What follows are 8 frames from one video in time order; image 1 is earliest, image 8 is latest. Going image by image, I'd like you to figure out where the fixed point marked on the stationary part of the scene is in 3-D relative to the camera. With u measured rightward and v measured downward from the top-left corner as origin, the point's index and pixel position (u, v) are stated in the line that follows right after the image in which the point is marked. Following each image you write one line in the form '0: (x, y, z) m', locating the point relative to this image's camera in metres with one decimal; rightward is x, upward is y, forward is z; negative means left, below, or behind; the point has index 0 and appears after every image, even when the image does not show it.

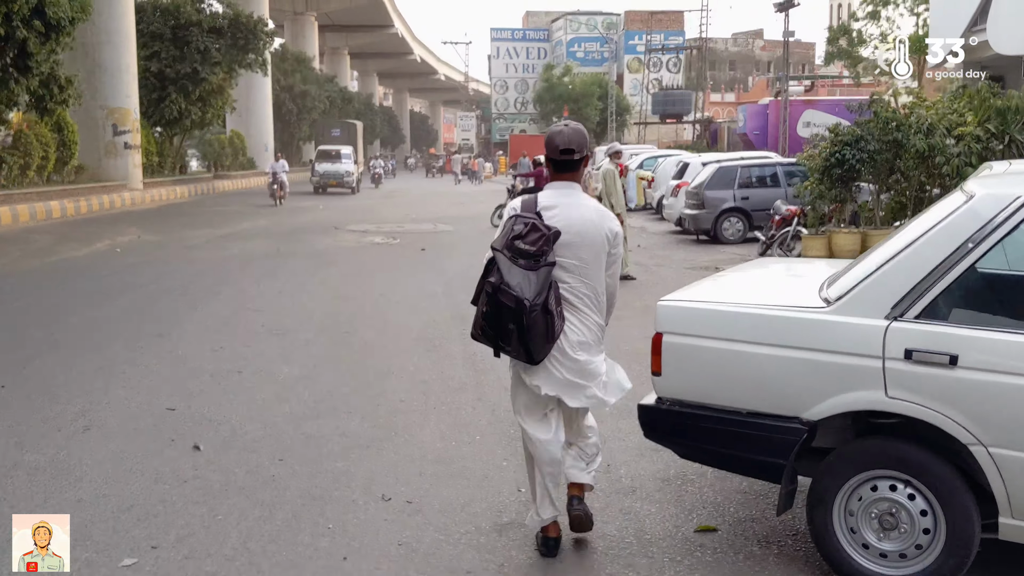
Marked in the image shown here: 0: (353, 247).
0: (-2.8, +0.8, +16.2) m
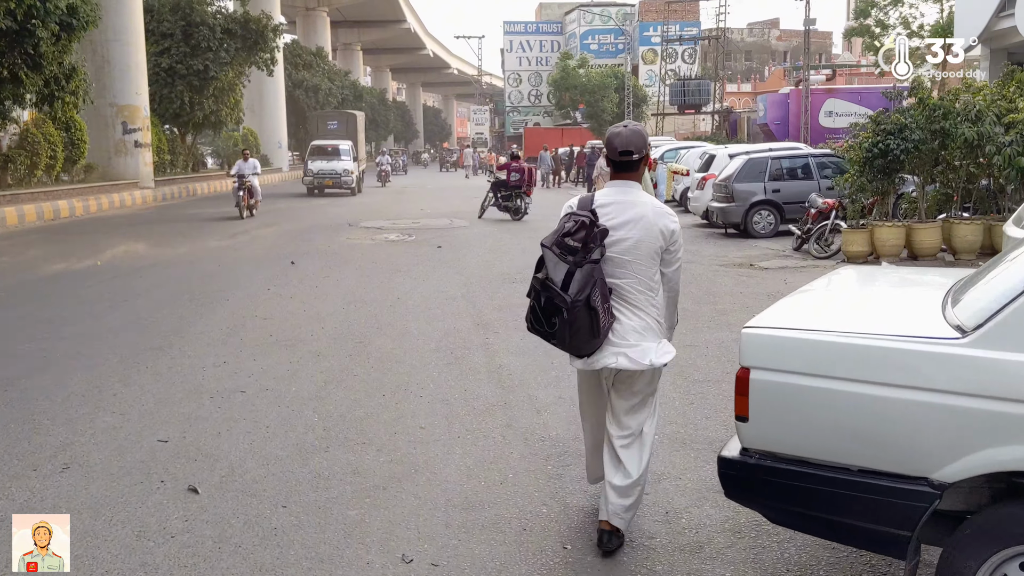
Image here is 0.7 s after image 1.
0: (-2.4, +0.7, +15.6) m
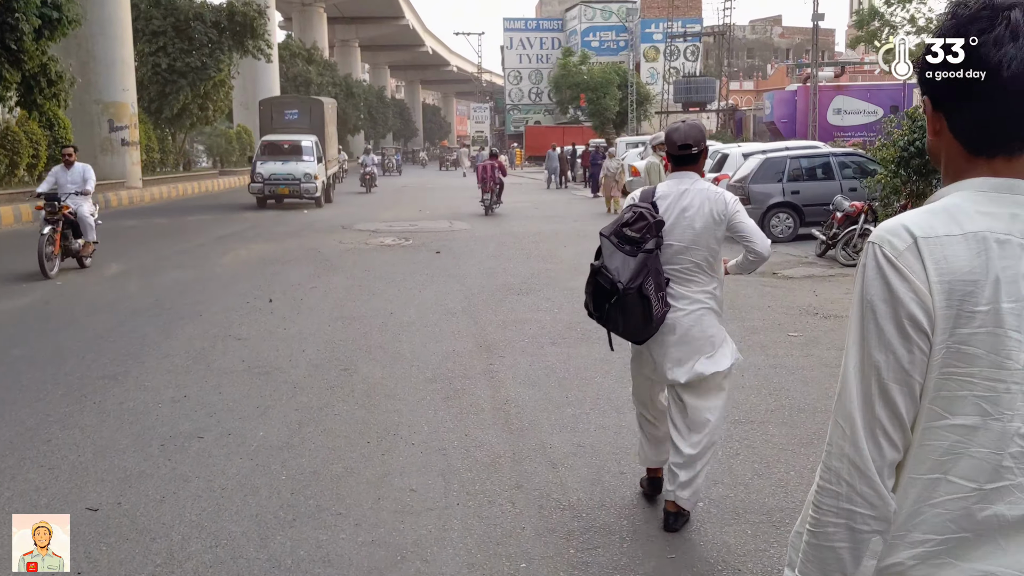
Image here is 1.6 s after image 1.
0: (-2.4, +0.6, +14.6) m
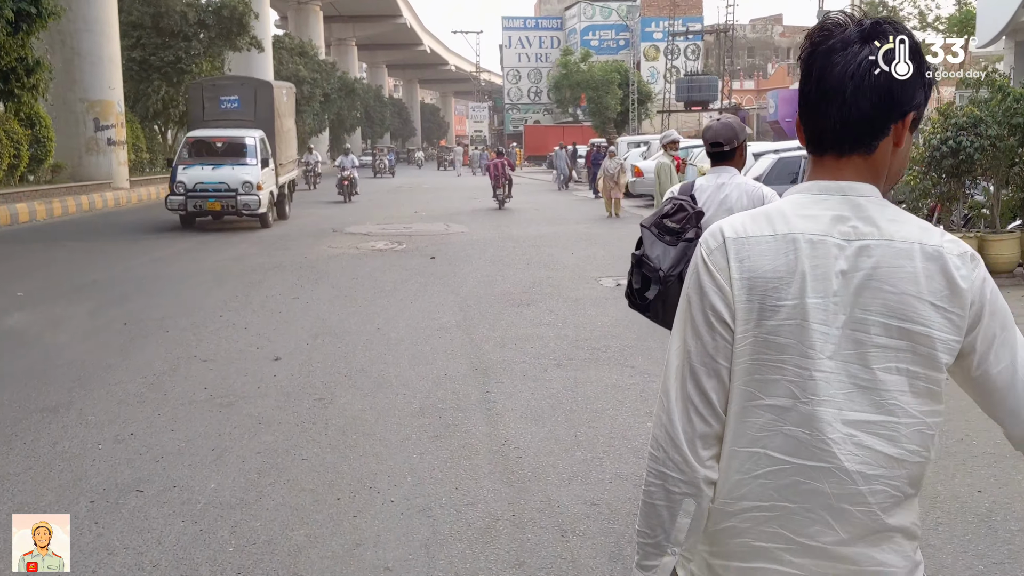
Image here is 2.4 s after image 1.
0: (-2.4, +0.5, +13.8) m
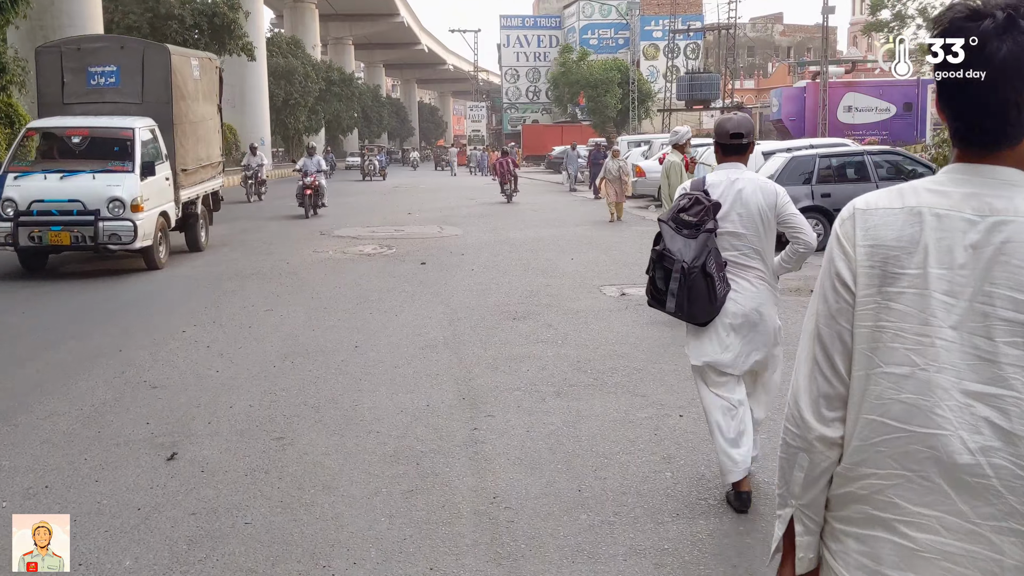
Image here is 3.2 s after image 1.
0: (-2.4, +0.4, +13.0) m
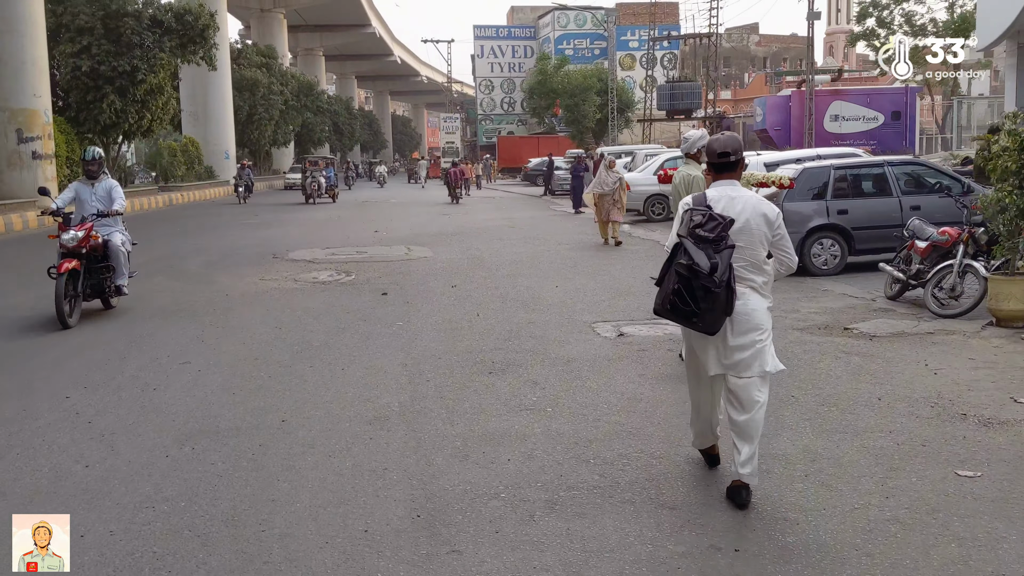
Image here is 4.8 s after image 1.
0: (-2.7, 0.0, +11.3) m
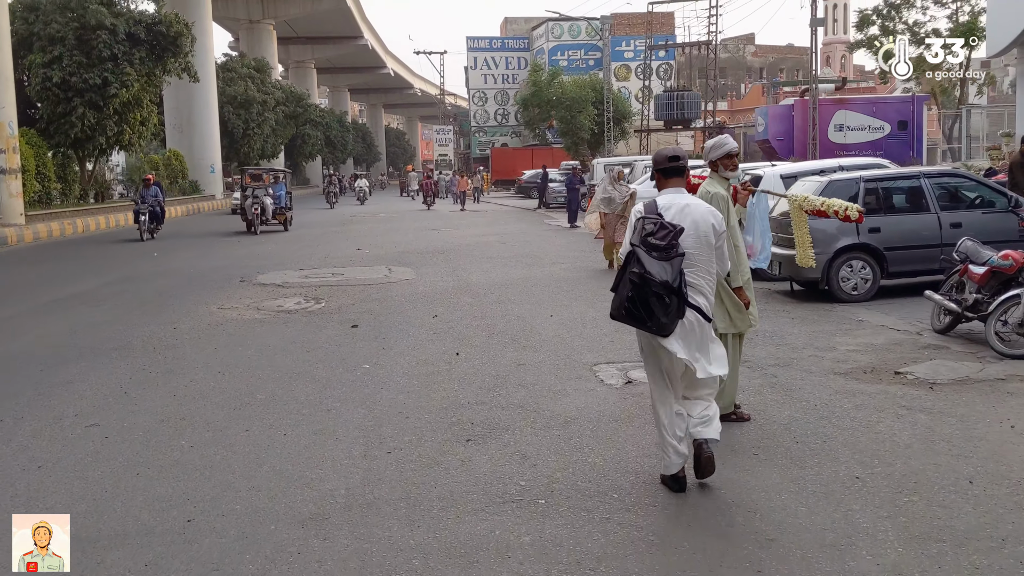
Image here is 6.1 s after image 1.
0: (-2.9, -0.4, +10.0) m
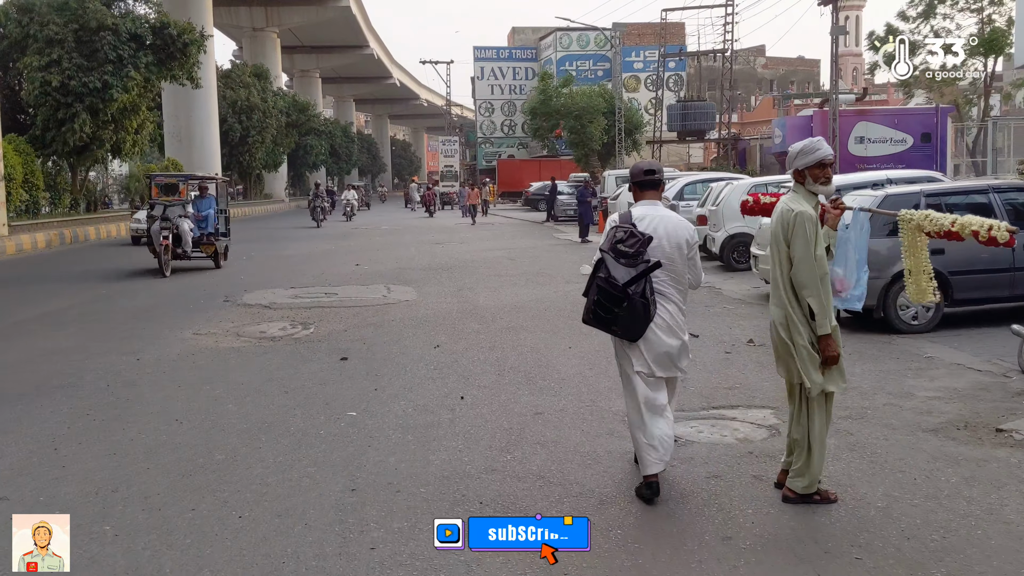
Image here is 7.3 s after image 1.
0: (-2.7, -0.6, +8.8) m
